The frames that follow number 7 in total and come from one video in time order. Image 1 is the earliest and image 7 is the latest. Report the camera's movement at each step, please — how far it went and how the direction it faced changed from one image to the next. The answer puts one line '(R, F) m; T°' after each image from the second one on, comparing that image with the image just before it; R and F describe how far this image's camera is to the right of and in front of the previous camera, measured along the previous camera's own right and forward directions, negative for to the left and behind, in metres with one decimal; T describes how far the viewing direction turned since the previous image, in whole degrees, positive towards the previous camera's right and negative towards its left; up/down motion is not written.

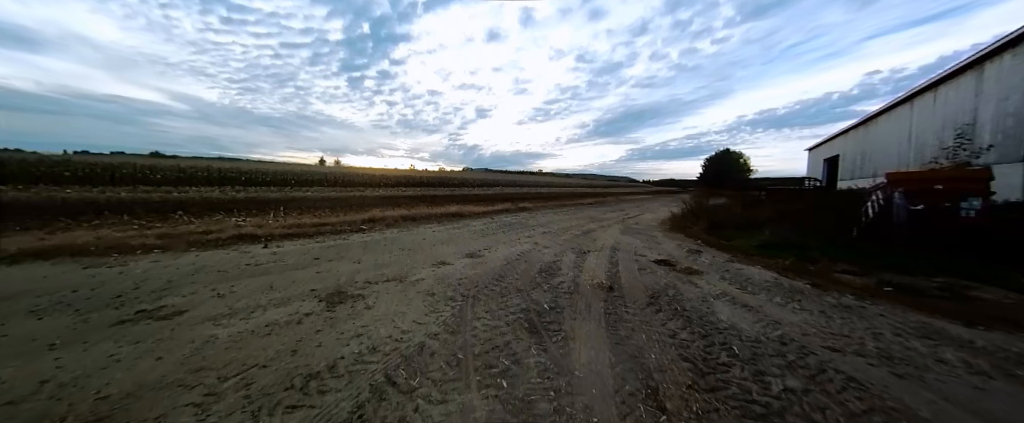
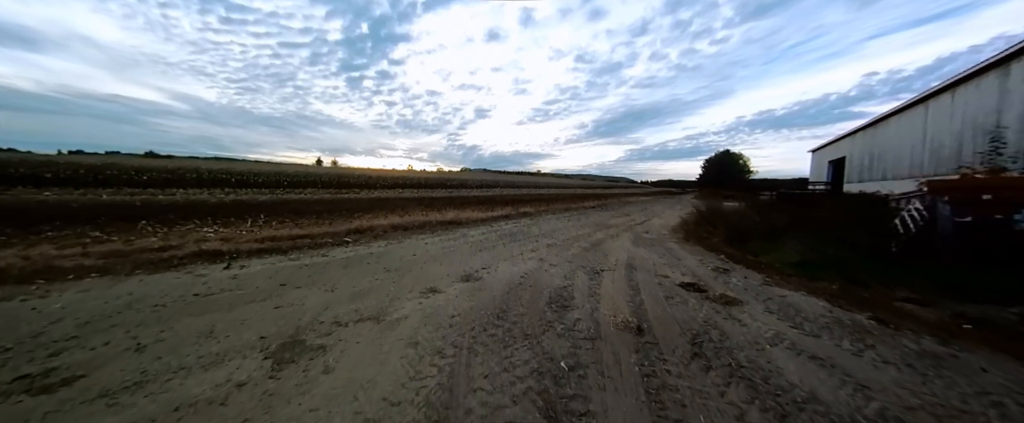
(-0.1, +0.7) m; 0°
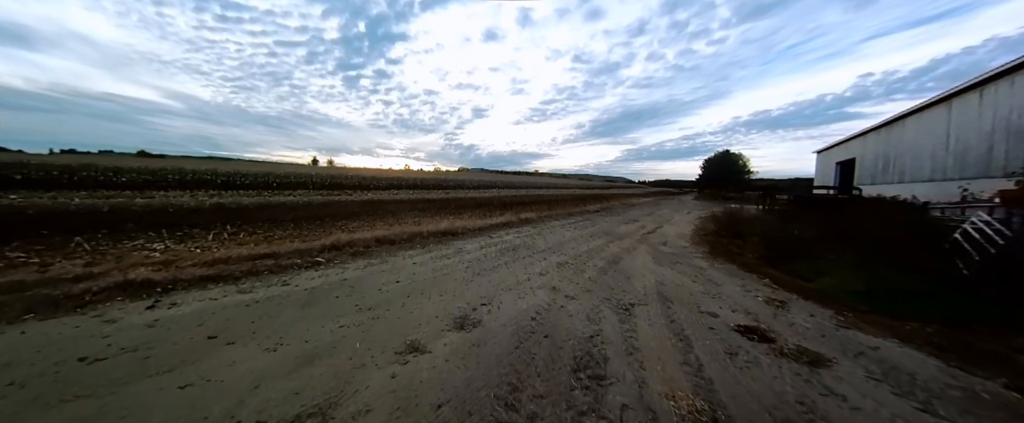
(-0.1, +1.0) m; 0°
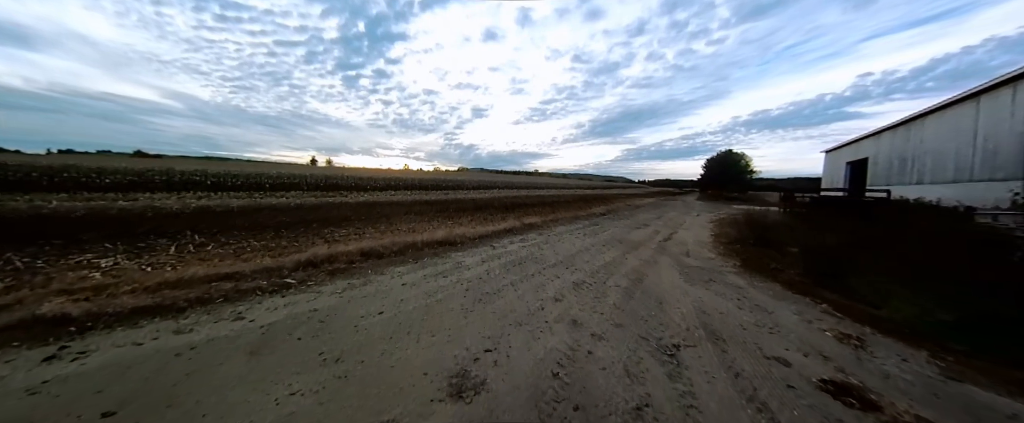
(-0.1, +0.8) m; 0°
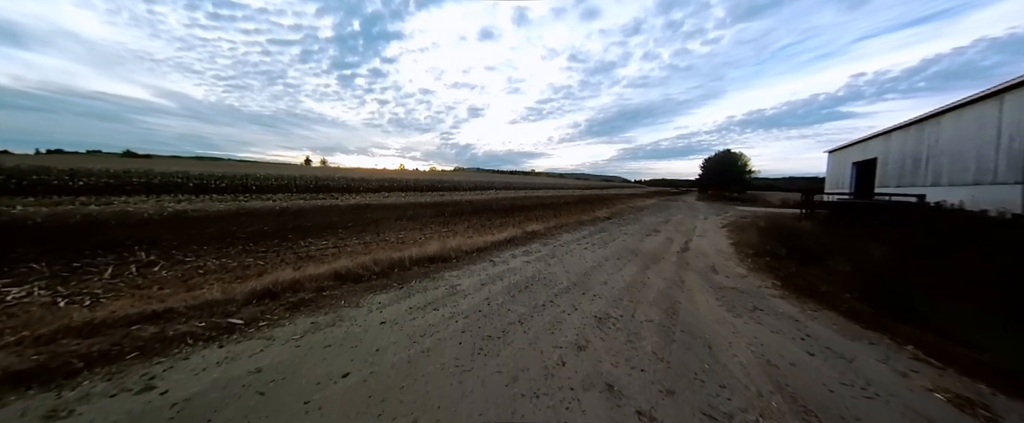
(-0.1, +0.9) m; +1°
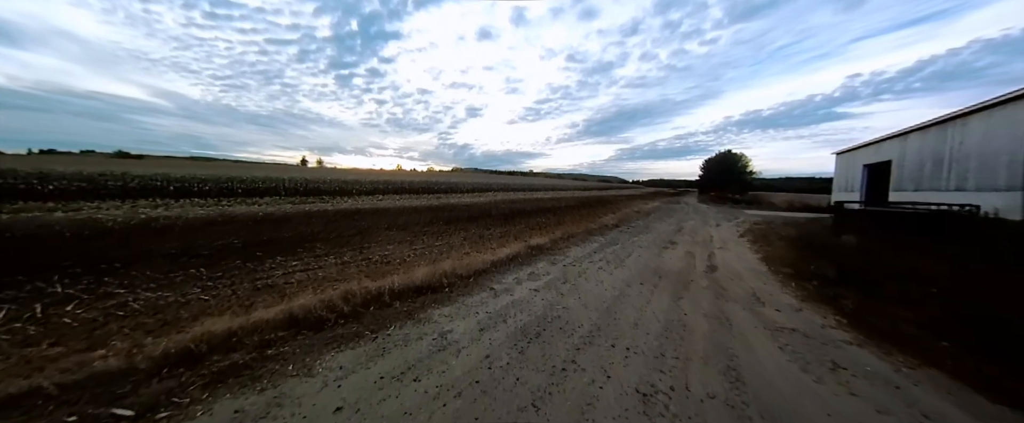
(-0.1, +1.1) m; 0°
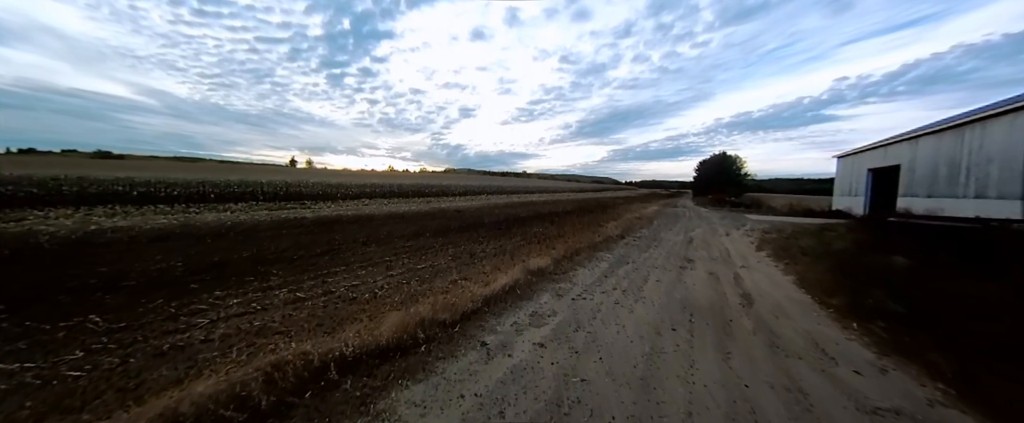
(-0.1, +1.2) m; +1°
